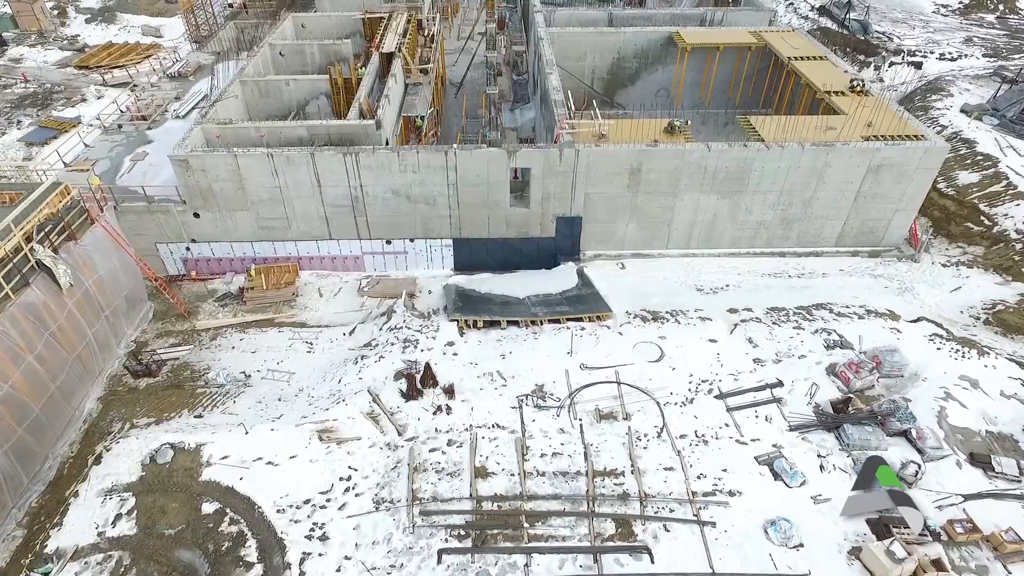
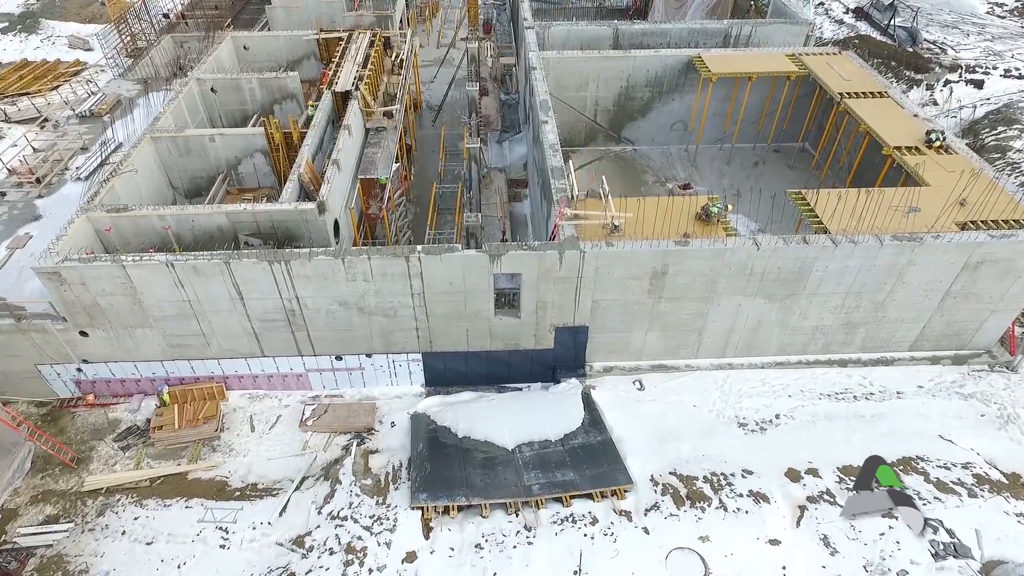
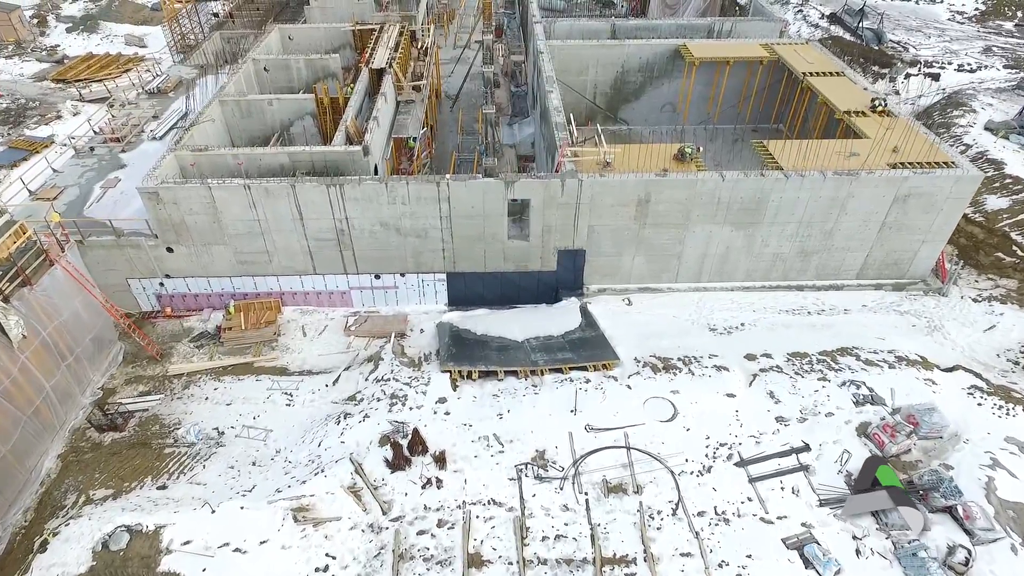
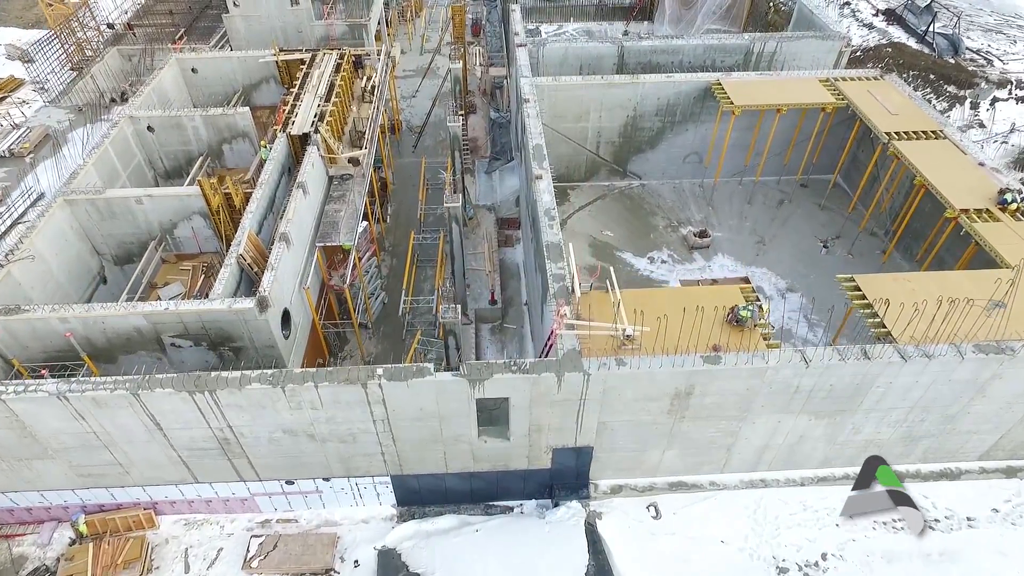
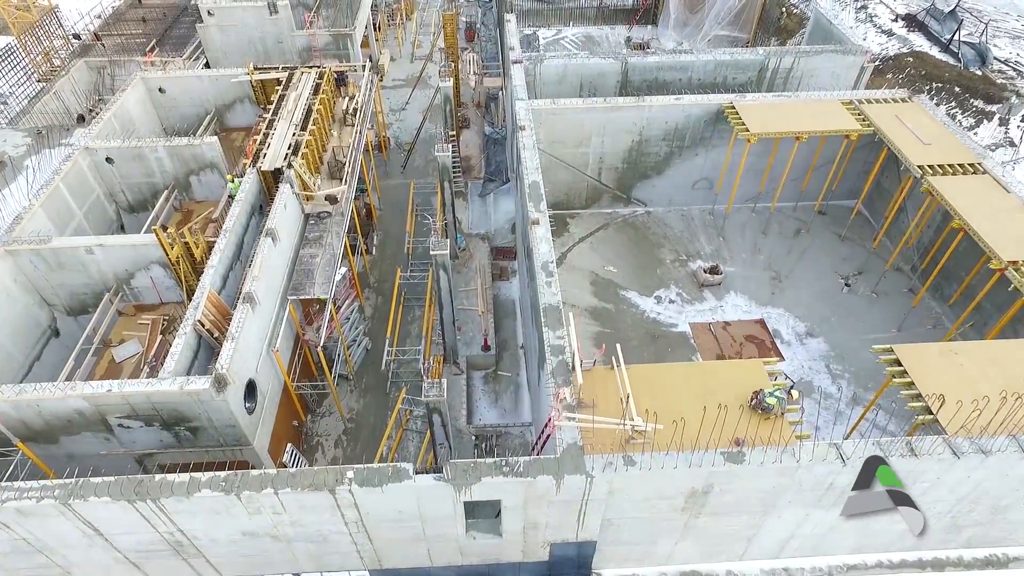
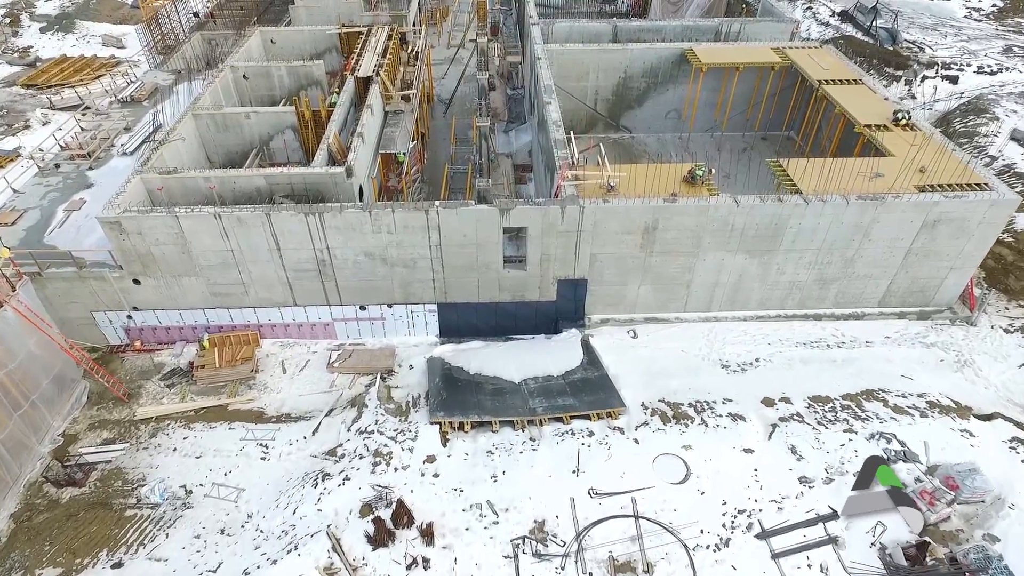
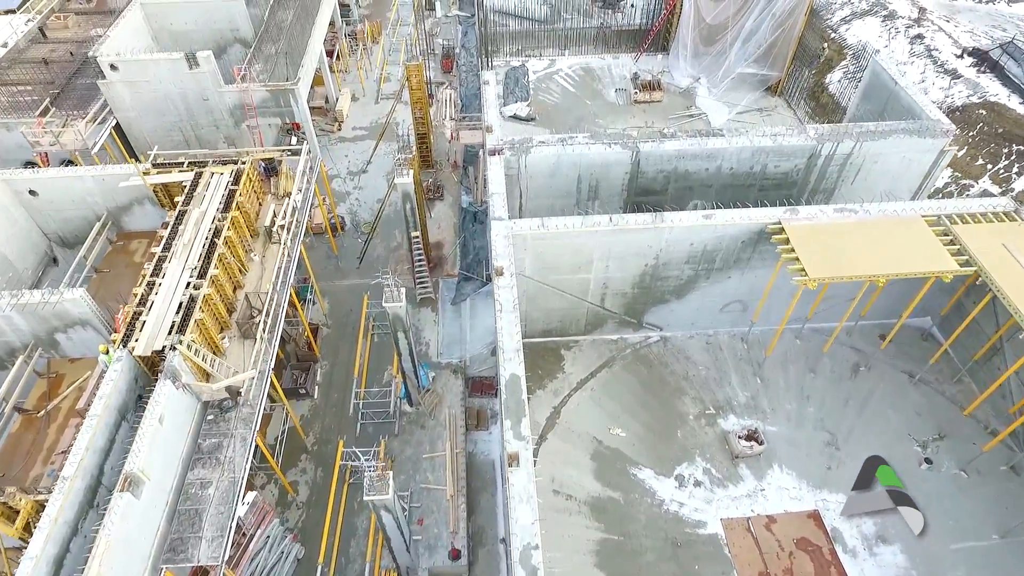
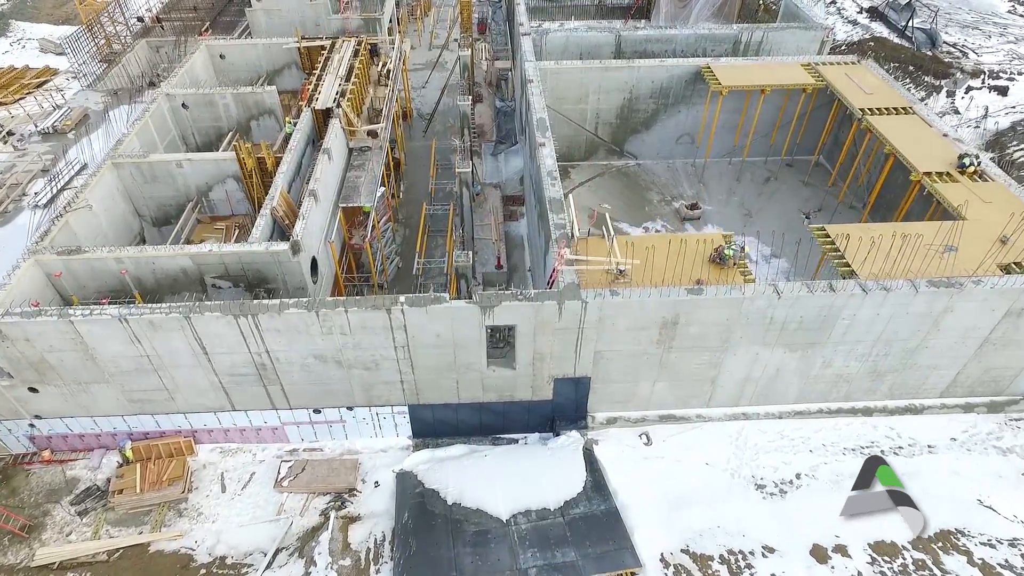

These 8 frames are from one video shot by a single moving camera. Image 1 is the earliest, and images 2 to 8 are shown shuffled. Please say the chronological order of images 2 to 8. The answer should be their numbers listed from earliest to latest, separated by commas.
3, 6, 2, 8, 4, 5, 7
